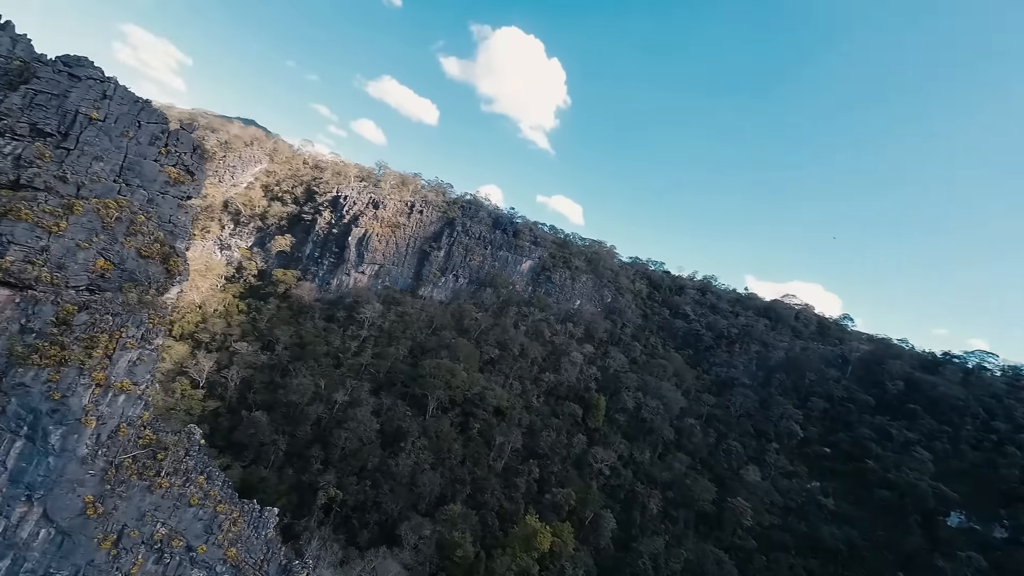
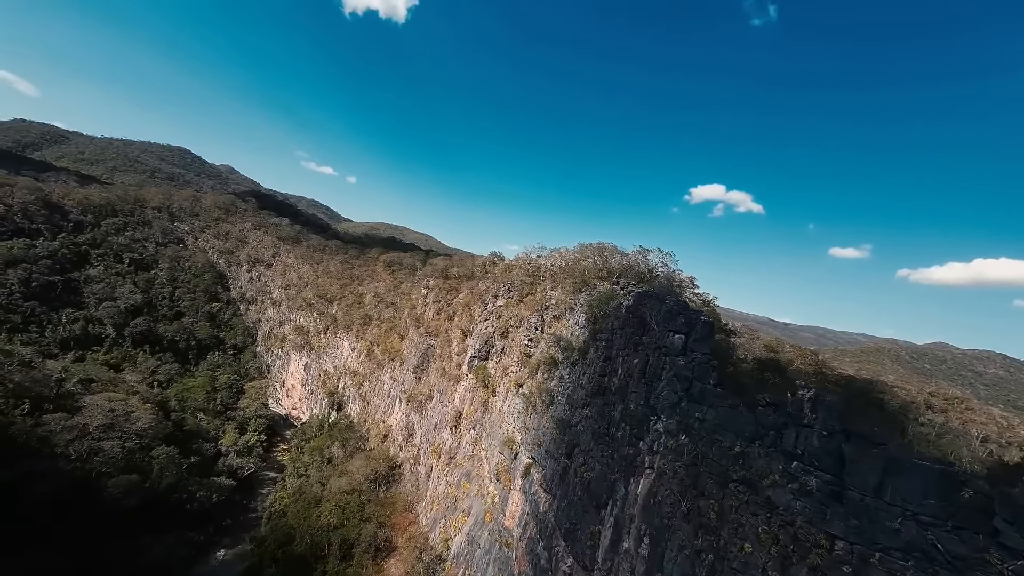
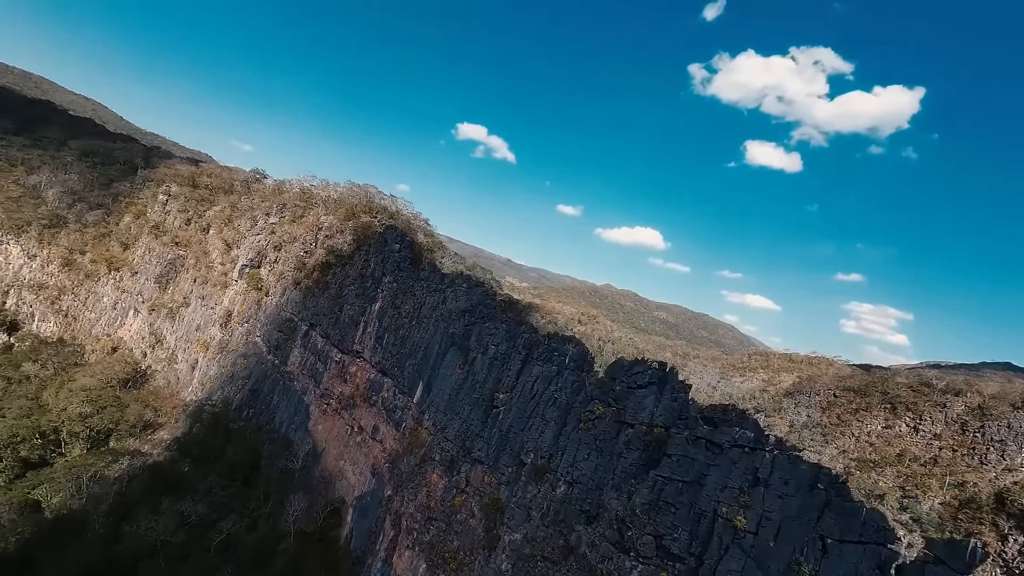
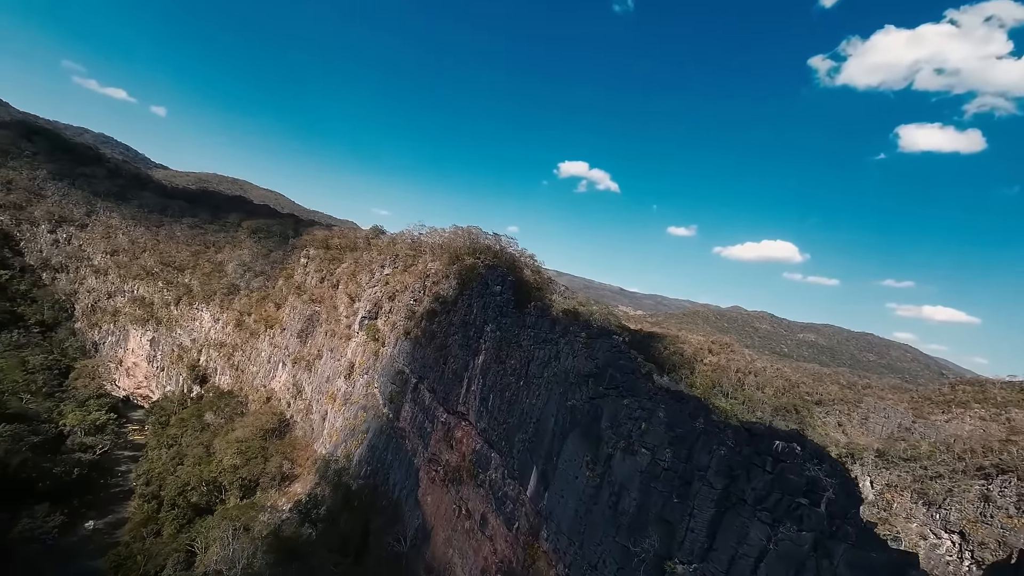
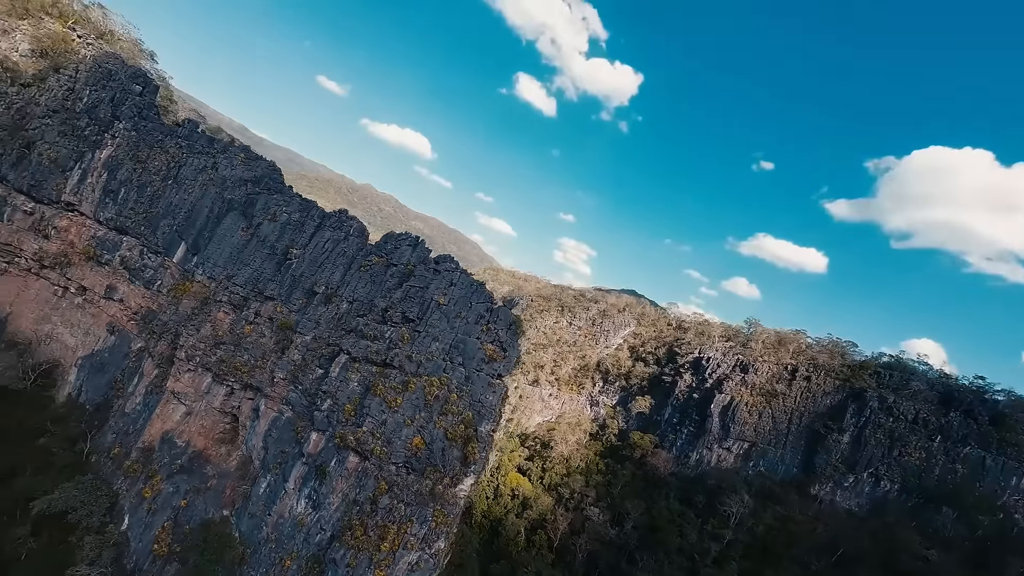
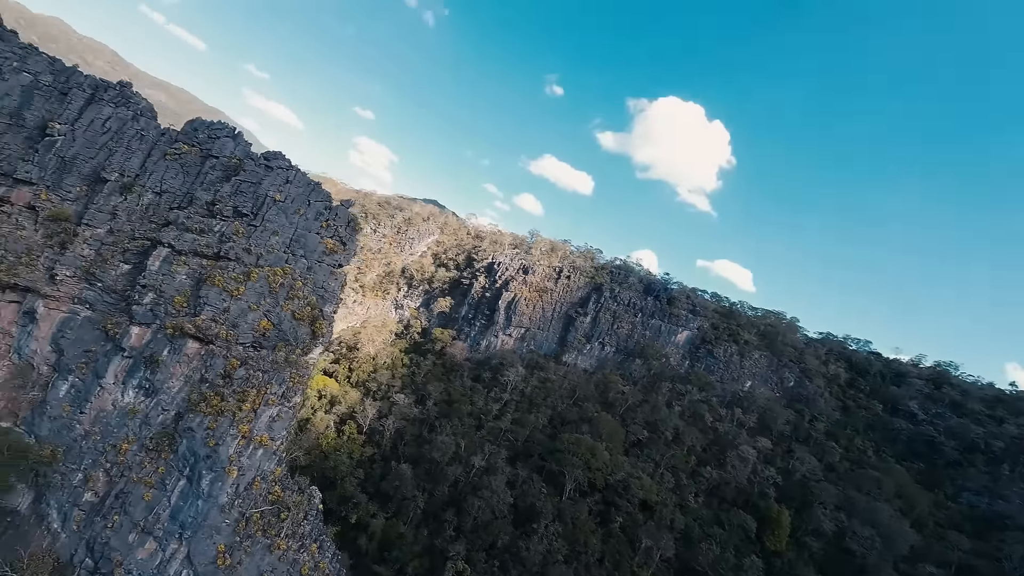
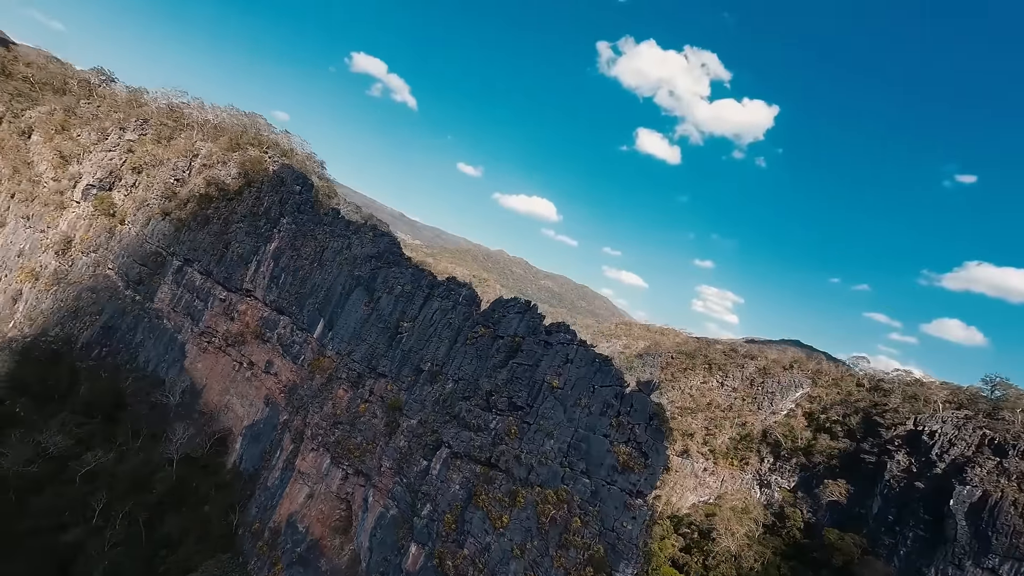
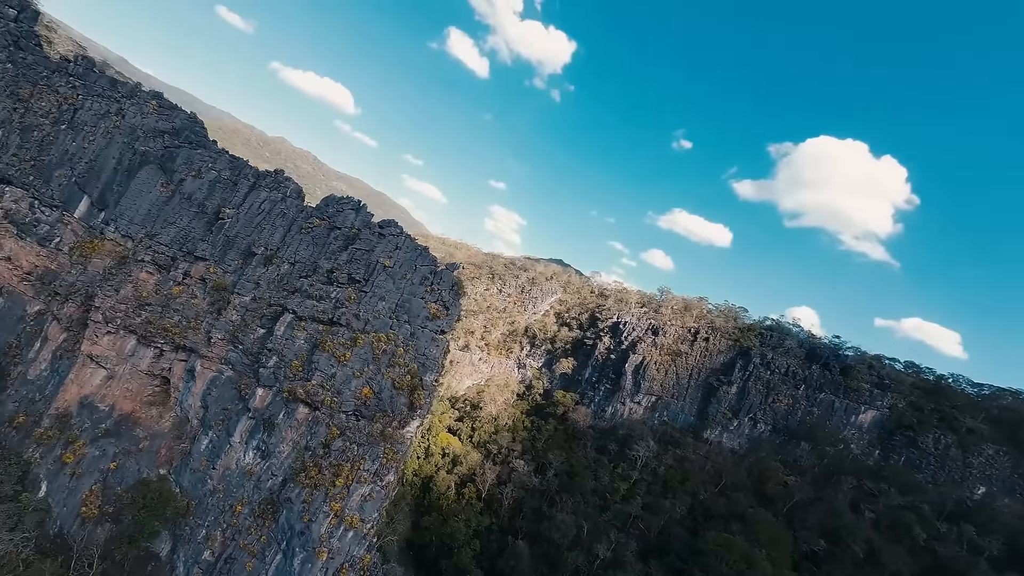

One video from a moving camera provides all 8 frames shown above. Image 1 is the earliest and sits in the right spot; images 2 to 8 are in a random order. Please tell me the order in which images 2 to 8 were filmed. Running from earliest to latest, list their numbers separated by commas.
6, 8, 5, 7, 3, 4, 2
